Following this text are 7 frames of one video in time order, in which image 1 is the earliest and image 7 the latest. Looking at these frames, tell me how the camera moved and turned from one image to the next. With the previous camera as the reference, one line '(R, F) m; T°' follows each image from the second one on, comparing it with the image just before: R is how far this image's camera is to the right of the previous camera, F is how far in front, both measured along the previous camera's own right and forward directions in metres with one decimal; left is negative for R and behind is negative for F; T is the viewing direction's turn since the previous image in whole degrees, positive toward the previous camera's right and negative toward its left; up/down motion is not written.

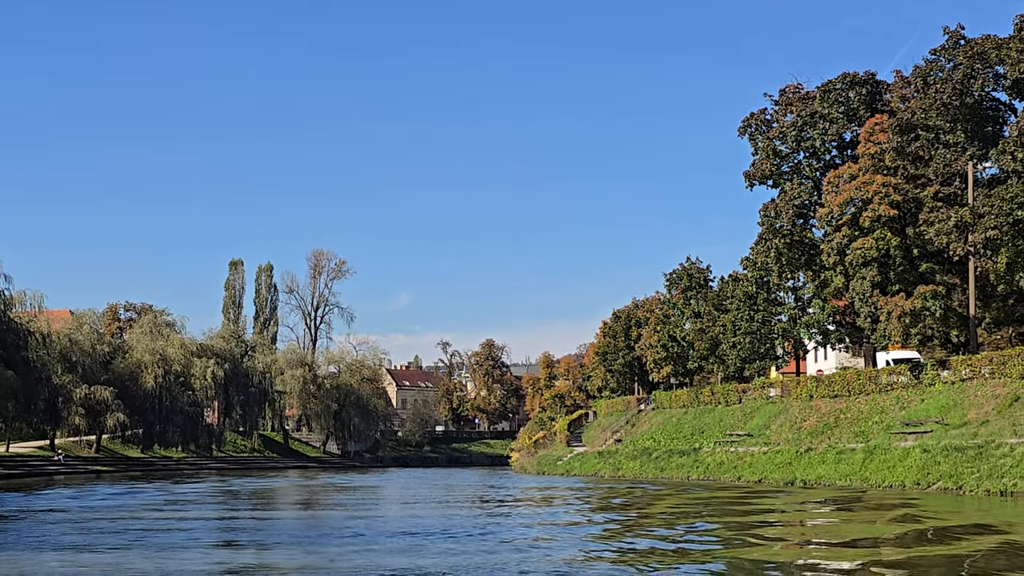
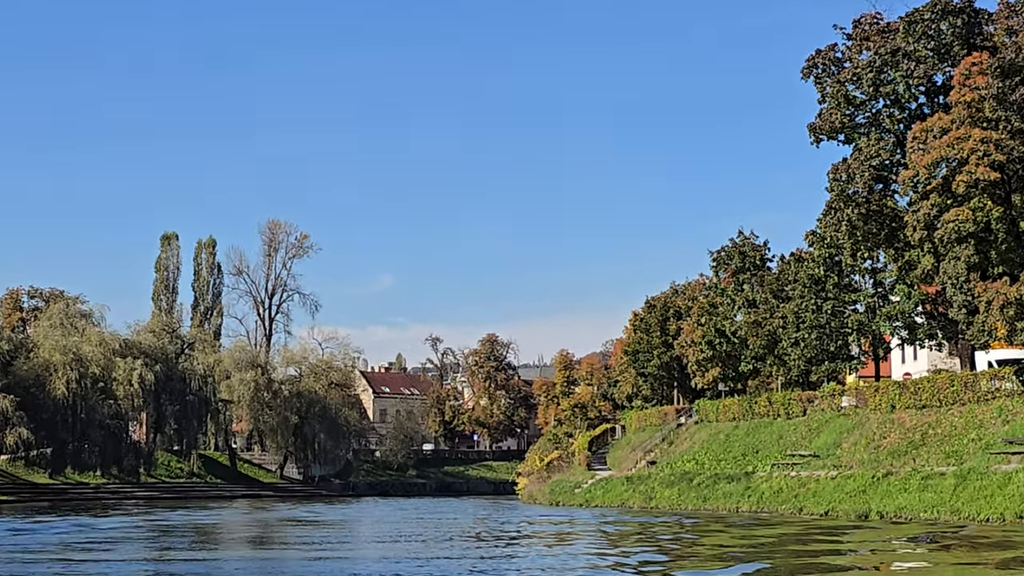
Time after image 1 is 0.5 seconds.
(-0.1, +14.0) m; 0°
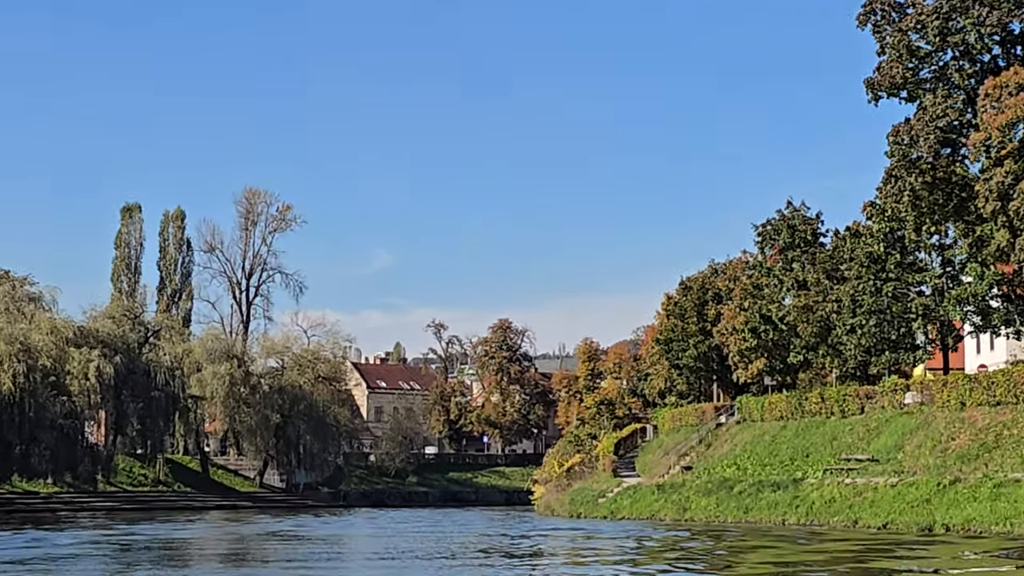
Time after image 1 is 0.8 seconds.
(-0.3, +7.1) m; 0°
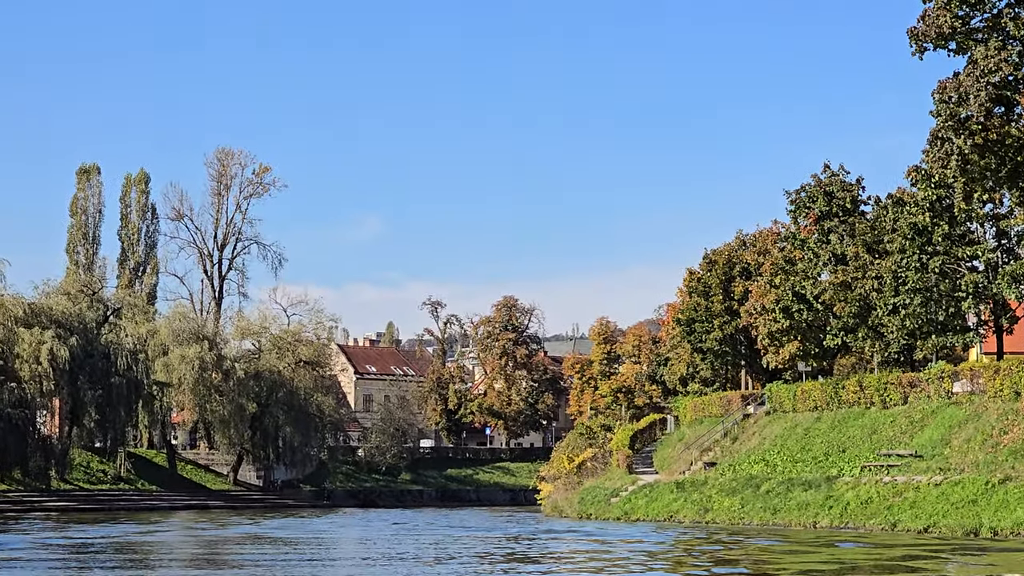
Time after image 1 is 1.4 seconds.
(-0.4, +5.0) m; 0°
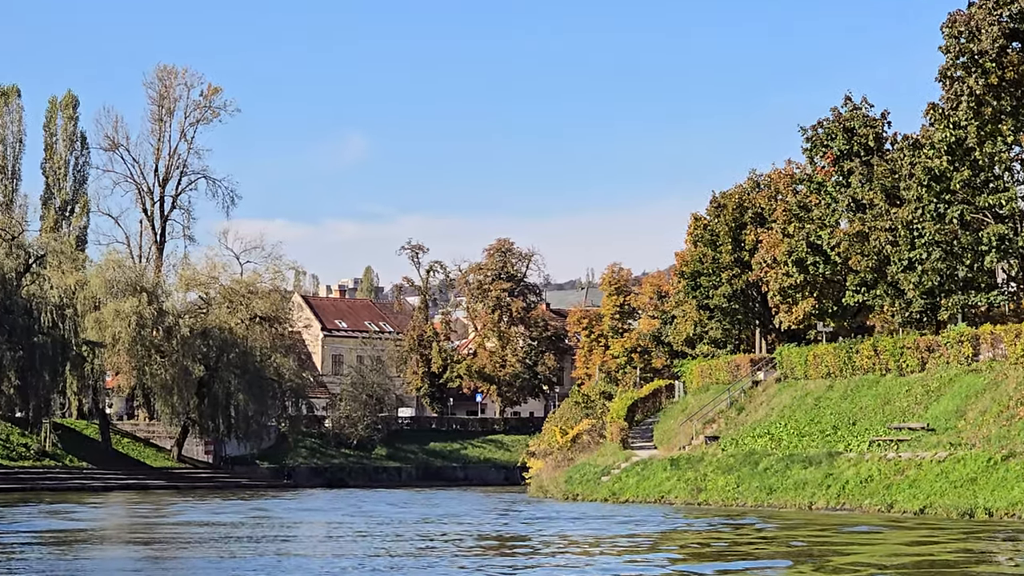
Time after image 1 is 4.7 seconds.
(-2.8, +5.1) m; +5°
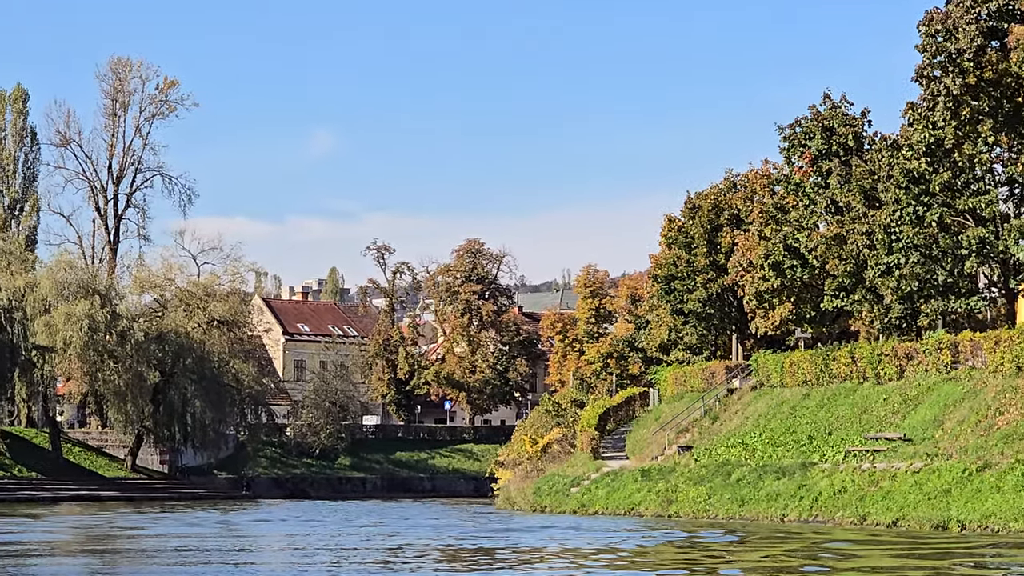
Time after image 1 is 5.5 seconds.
(-0.4, +1.2) m; +2°
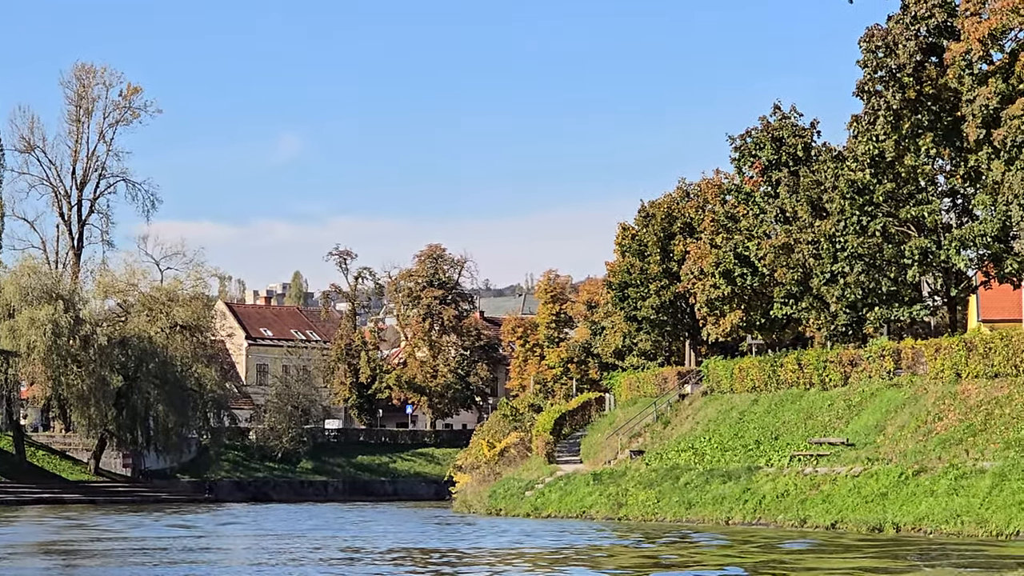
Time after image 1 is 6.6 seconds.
(-0.8, -0.8) m; +3°
